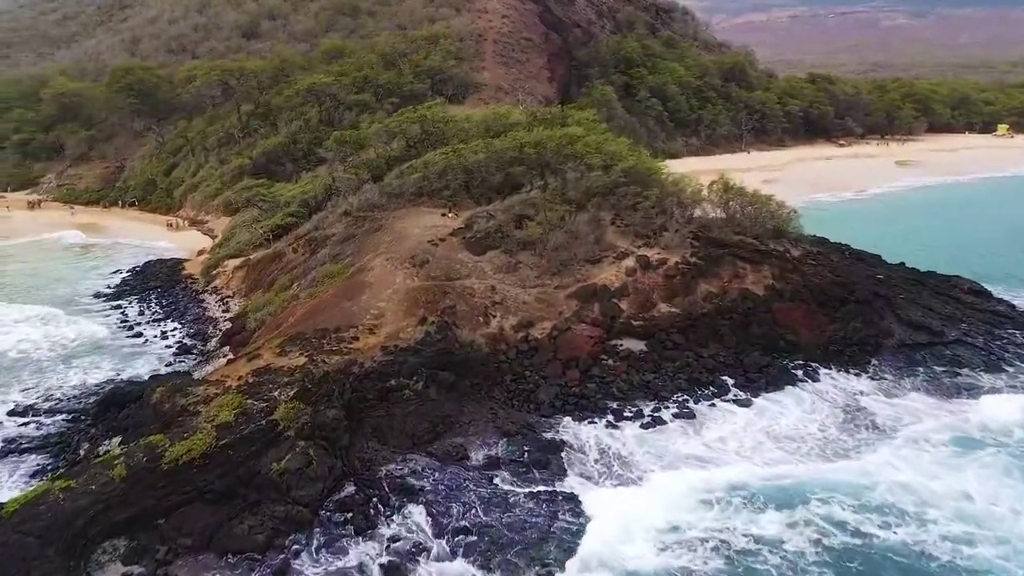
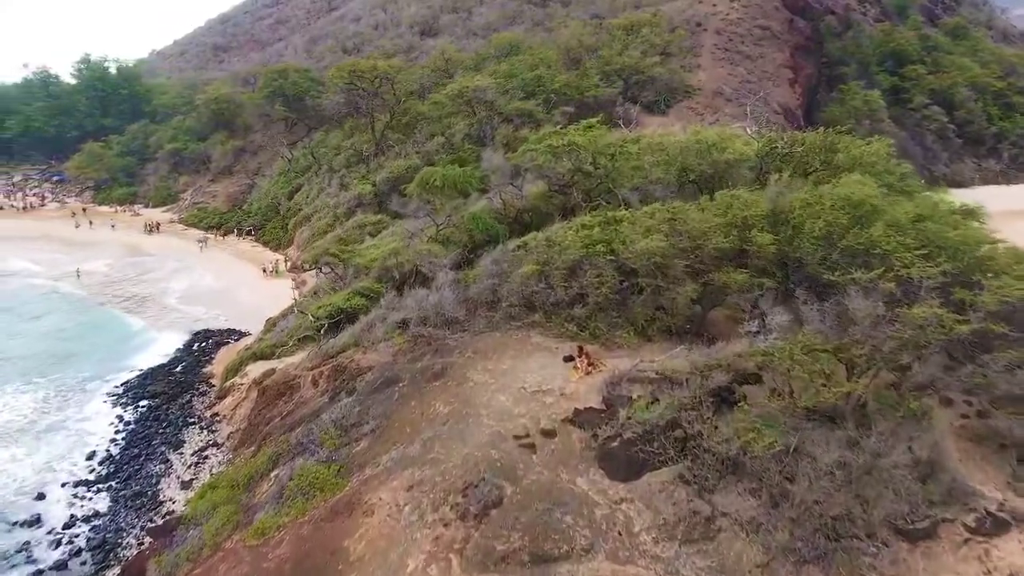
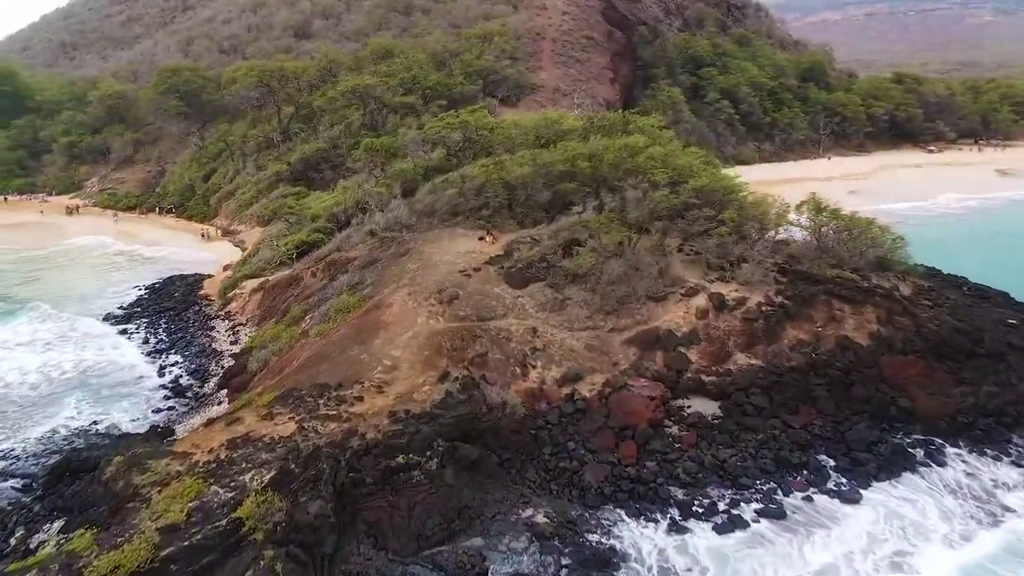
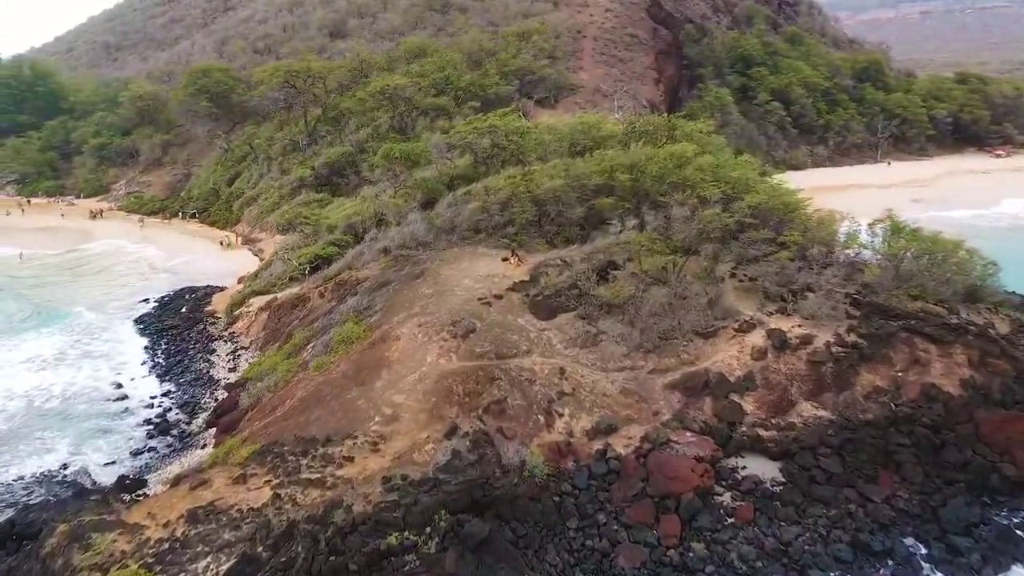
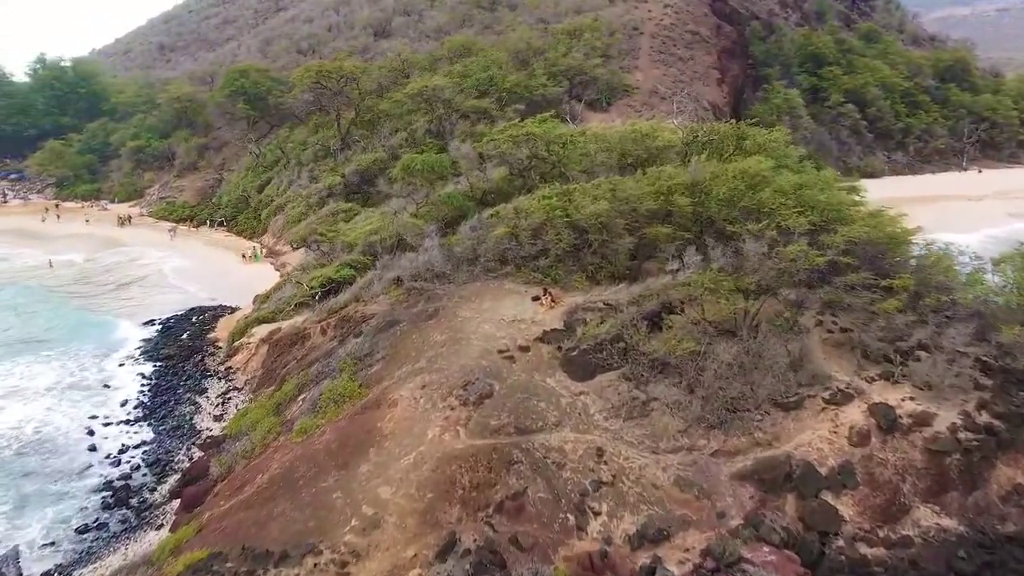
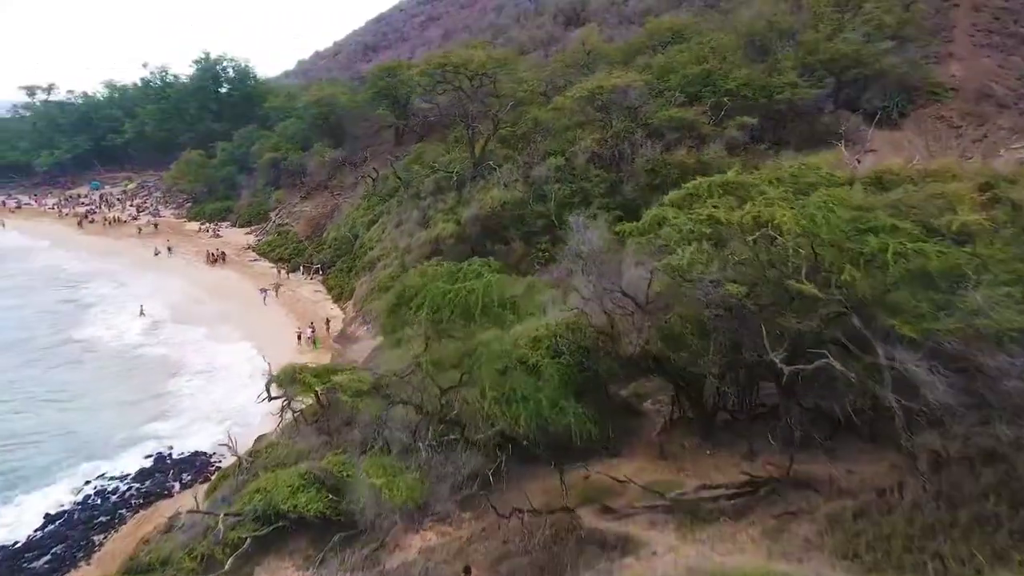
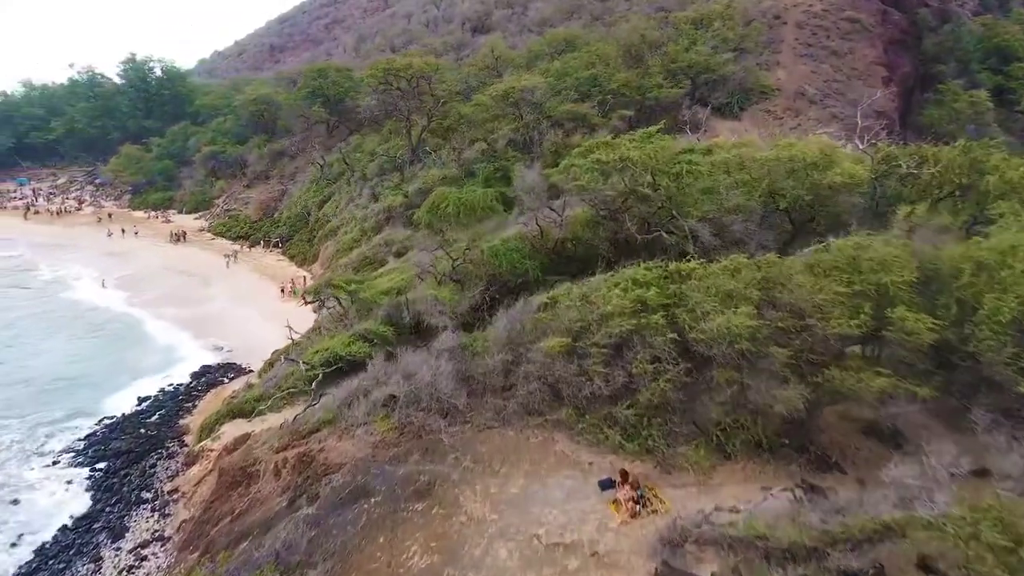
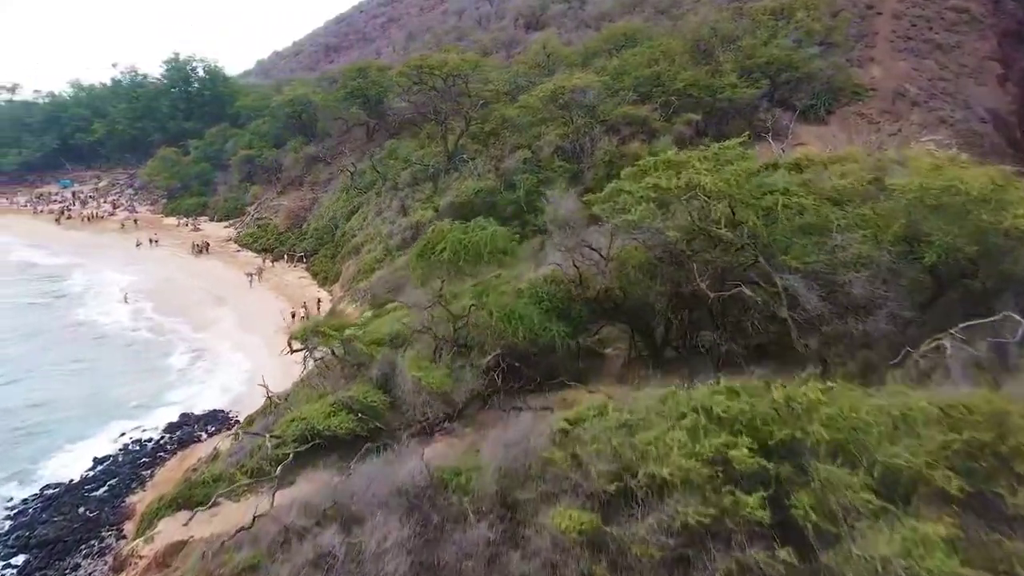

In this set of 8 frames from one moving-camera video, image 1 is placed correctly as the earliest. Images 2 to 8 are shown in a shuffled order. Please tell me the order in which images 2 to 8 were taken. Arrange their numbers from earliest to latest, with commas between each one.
3, 4, 5, 2, 7, 8, 6
